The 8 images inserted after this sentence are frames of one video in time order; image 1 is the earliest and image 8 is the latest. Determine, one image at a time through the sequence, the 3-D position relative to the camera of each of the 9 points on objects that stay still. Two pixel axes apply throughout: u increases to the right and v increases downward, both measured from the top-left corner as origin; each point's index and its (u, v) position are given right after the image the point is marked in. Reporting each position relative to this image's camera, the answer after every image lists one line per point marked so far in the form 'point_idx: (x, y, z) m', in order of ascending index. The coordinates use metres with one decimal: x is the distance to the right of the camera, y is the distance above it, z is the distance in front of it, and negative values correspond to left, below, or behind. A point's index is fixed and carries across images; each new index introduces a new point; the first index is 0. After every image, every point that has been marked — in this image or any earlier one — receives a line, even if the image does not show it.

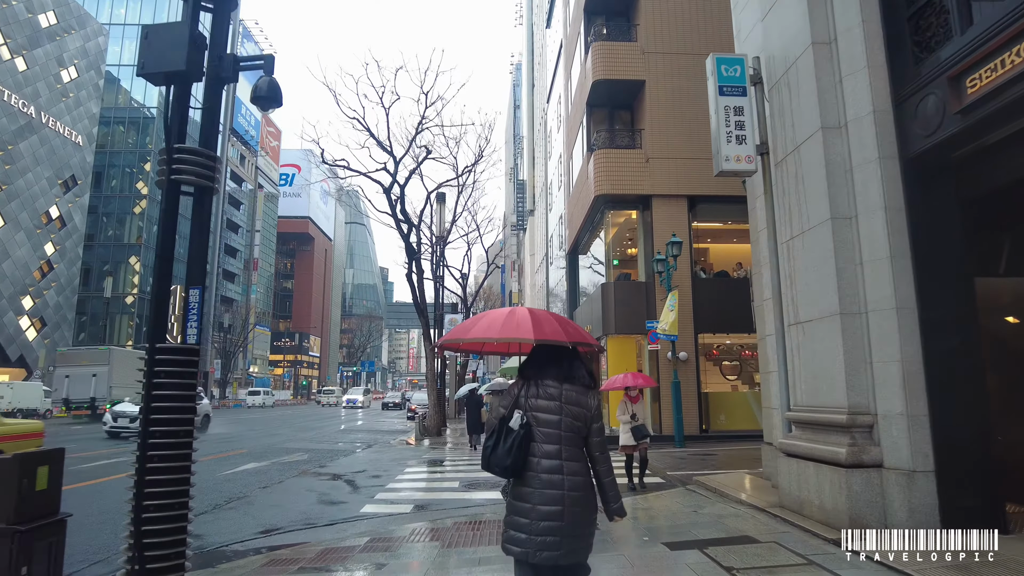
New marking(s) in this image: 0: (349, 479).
0: (-2.8, -3.3, +11.1) m
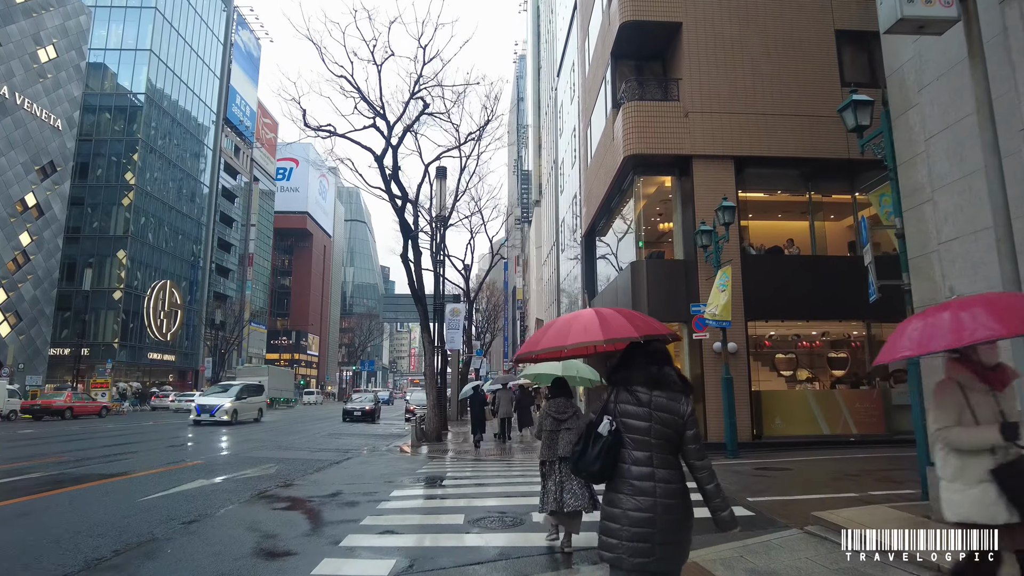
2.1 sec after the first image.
0: (-2.5, -2.8, +8.1) m
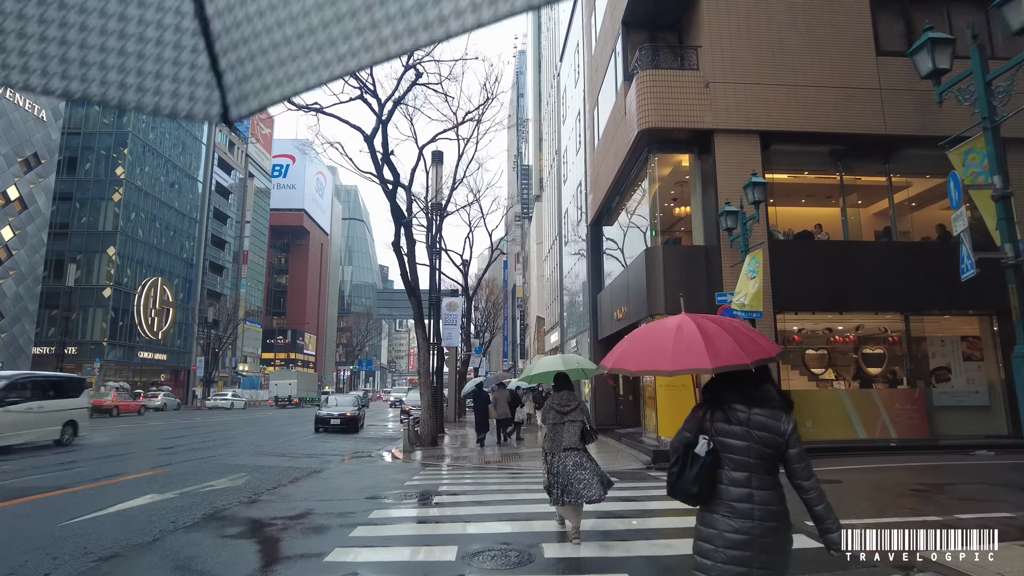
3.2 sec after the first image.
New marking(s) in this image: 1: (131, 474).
0: (-2.5, -2.5, +6.5) m
1: (-7.1, -3.5, +12.1) m
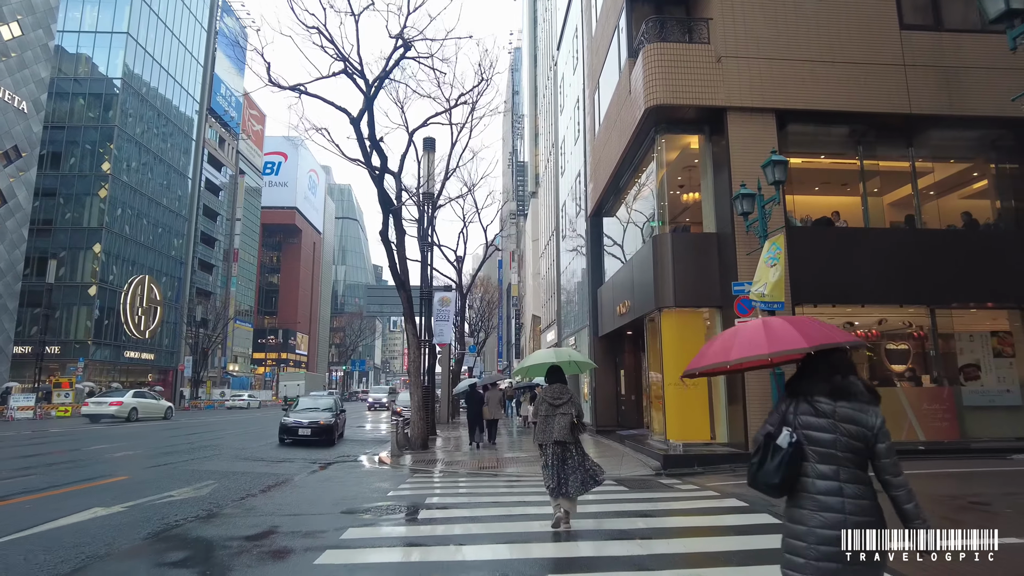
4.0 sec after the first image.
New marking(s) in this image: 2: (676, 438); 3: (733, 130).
0: (-2.5, -2.3, +5.4) m
1: (-7.2, -3.3, +10.9) m
2: (+3.3, -3.1, +13.2) m
3: (+4.6, +3.3, +13.5) m
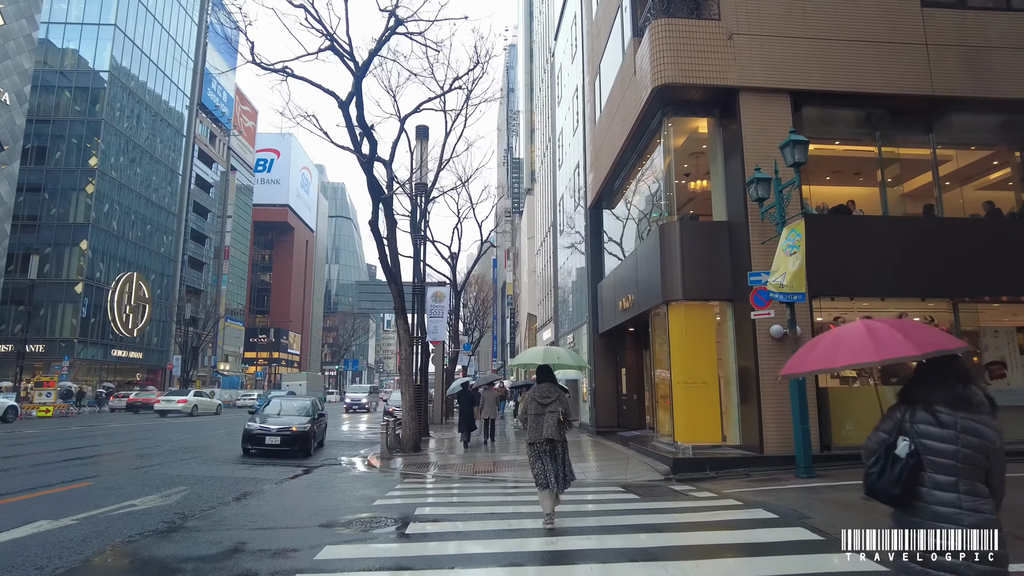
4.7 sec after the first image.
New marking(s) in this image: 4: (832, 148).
0: (-2.5, -2.2, +4.5) m
1: (-7.2, -3.1, +10.0) m
2: (+3.3, -2.9, +12.3) m
3: (+4.6, +3.5, +12.7) m
4: (+6.7, +3.0, +13.6) m
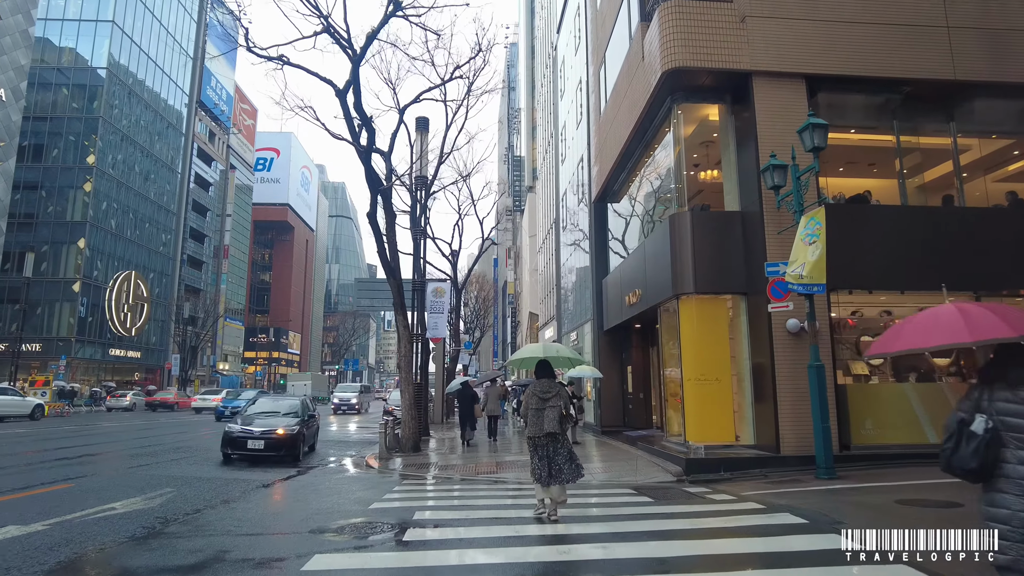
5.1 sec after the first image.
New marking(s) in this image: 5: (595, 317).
0: (-2.4, -2.0, +4.0) m
1: (-7.1, -3.0, +9.5) m
2: (+3.4, -2.8, +11.8) m
3: (+4.7, +3.6, +12.1) m
4: (+6.8, +3.1, +13.1) m
5: (+2.6, -0.9, +20.0) m
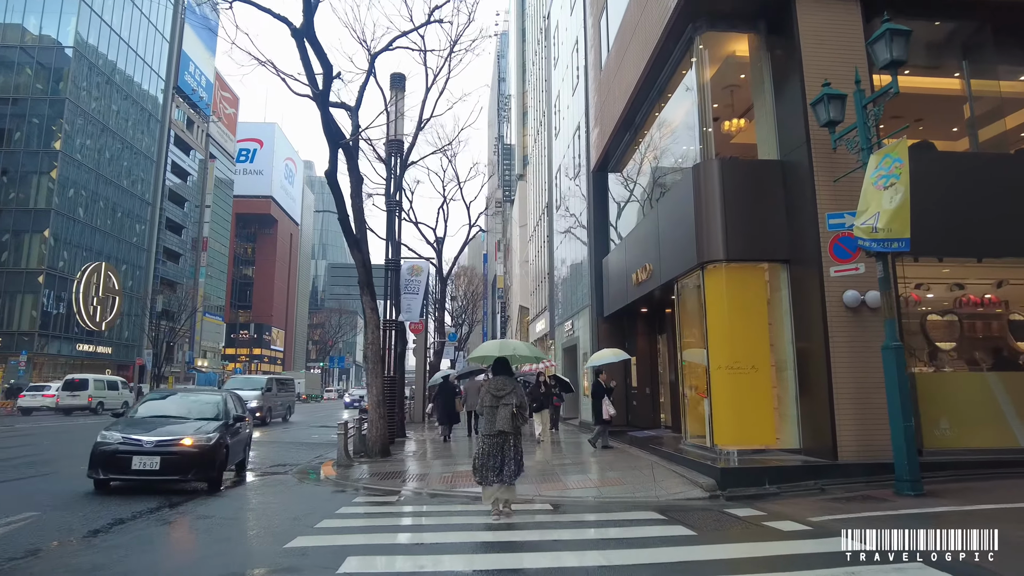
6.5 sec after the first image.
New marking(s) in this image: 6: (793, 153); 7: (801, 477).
0: (-2.5, -1.5, +1.6) m
1: (-7.3, -2.4, +7.0) m
2: (+3.2, -2.3, +9.5) m
3: (+4.4, +4.1, +9.8) m
4: (+6.6, +3.6, +10.8) m
5: (+2.2, -0.4, +17.7) m
6: (+4.2, +2.0, +9.7) m
7: (+3.7, -2.4, +8.3) m
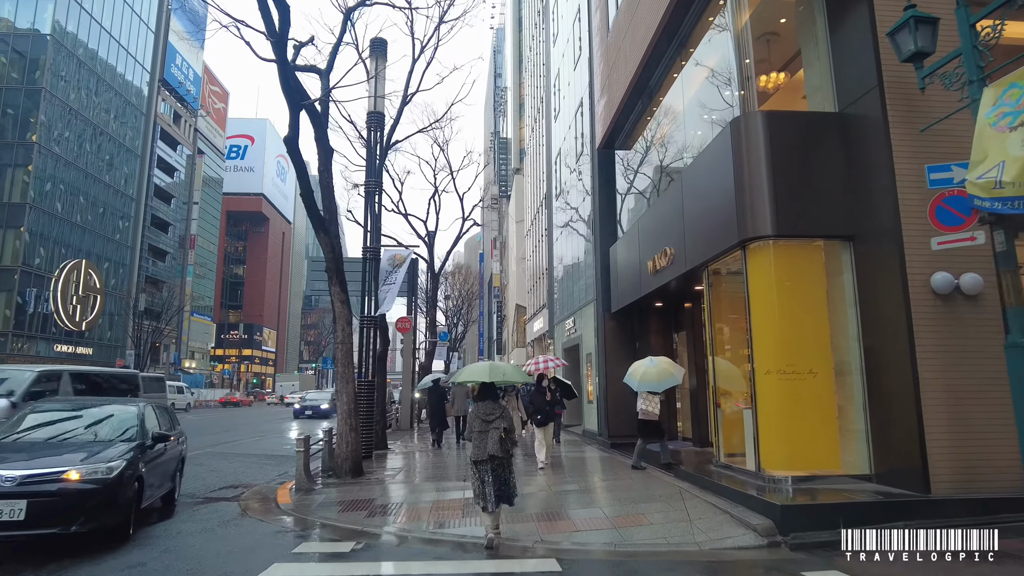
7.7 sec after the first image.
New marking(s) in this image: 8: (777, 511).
0: (-2.5, -1.3, -0.5) m
1: (-7.4, -2.3, +4.9) m
2: (+3.1, -2.1, +7.5) m
3: (+4.4, +4.3, +7.8) m
4: (+6.5, +3.8, +8.8) m
5: (+2.1, -0.2, +15.7) m
6: (+4.1, +2.2, +7.7) m
7: (+3.7, -2.2, +6.3) m
8: (+2.6, -2.2, +6.3) m
